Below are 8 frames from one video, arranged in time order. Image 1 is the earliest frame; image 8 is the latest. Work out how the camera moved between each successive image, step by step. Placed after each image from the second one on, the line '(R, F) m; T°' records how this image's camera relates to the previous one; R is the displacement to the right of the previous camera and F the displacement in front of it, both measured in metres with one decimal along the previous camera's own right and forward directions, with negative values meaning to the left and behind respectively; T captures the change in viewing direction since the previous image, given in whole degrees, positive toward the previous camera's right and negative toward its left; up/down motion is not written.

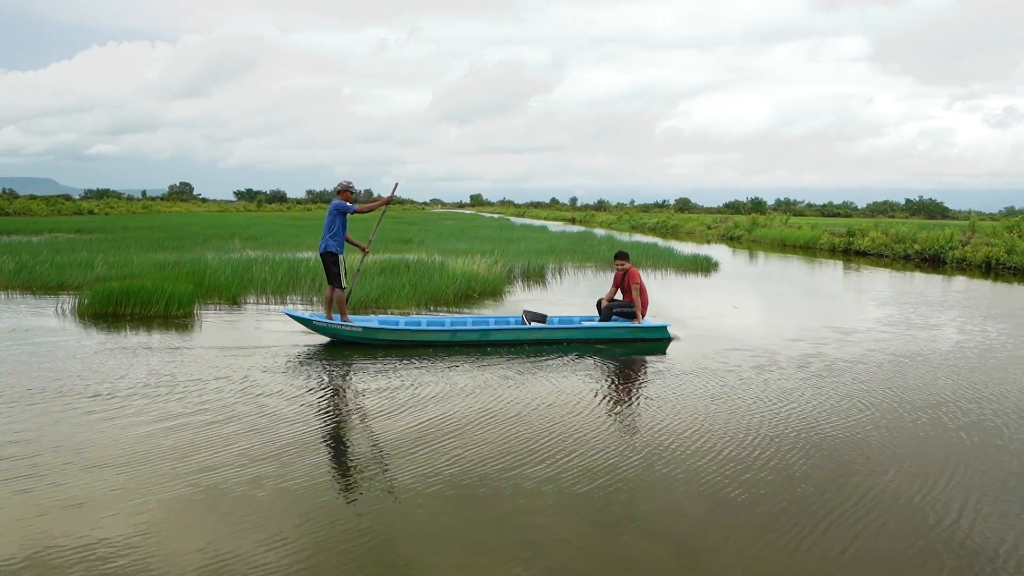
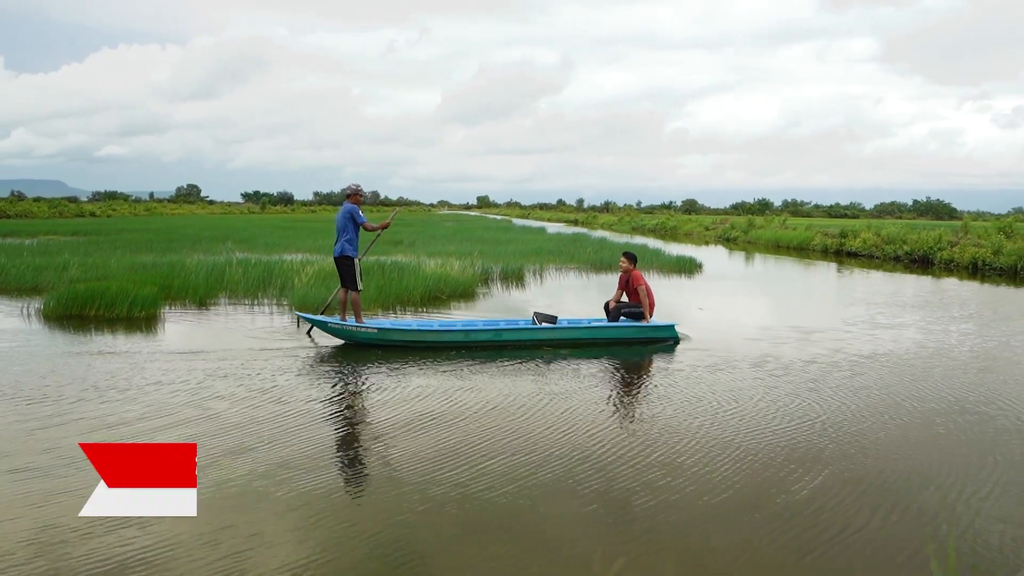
(+0.7, +0.1) m; -1°
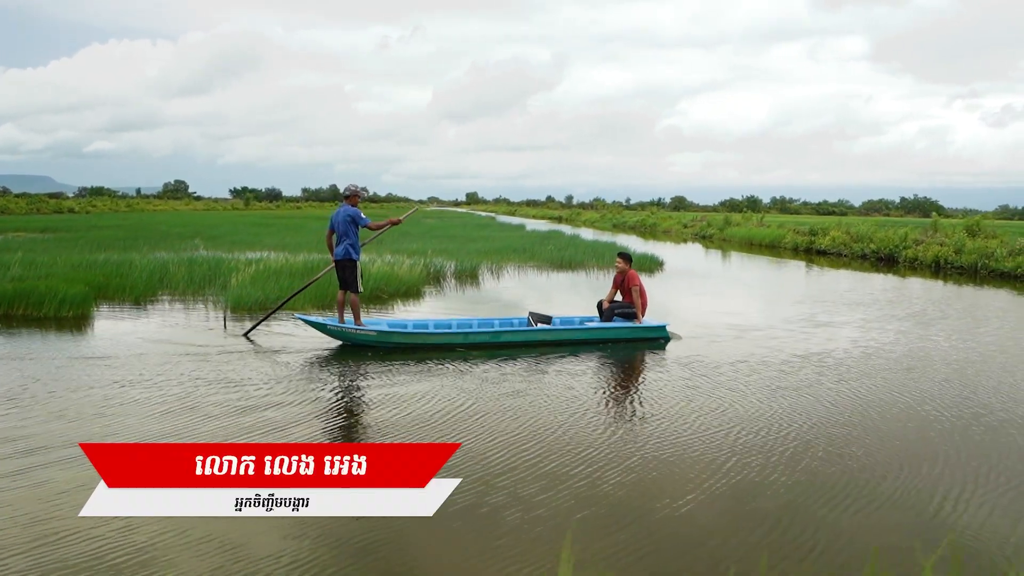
(+0.9, +0.2) m; +1°
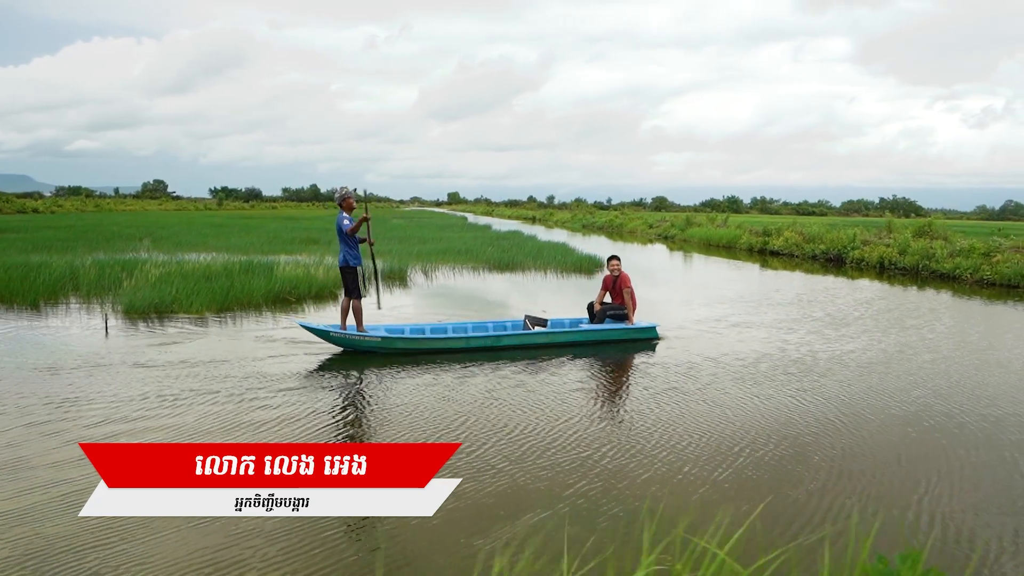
(+1.3, +0.4) m; +1°
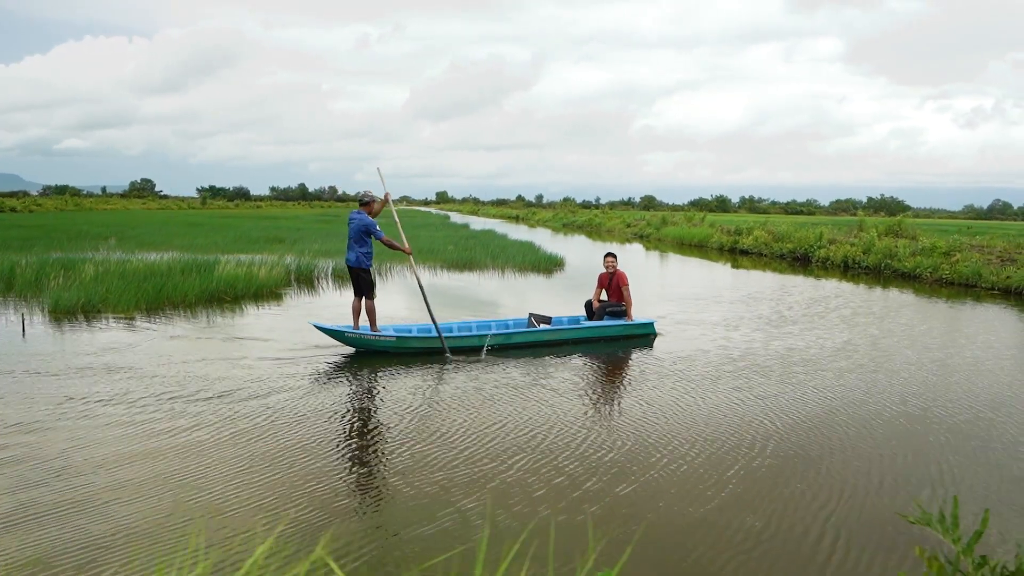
(+0.9, +0.2) m; +1°
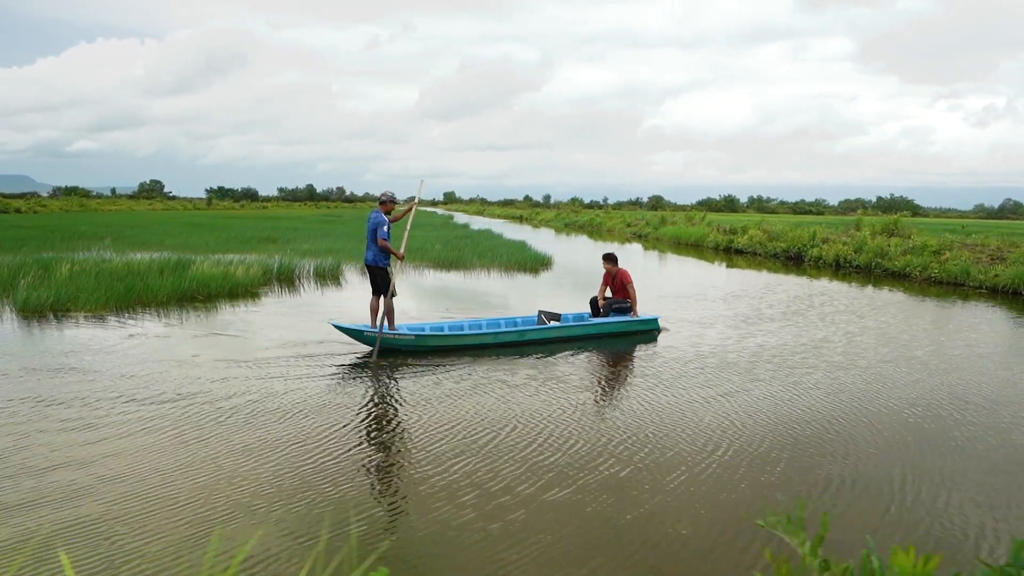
(+0.6, +0.1) m; -1°
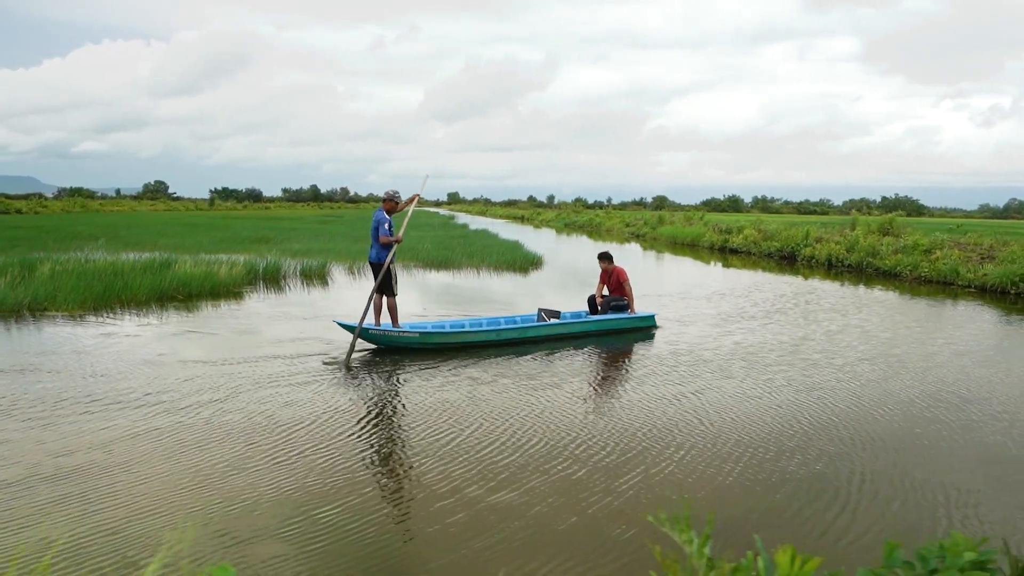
(+0.4, +0.1) m; 0°
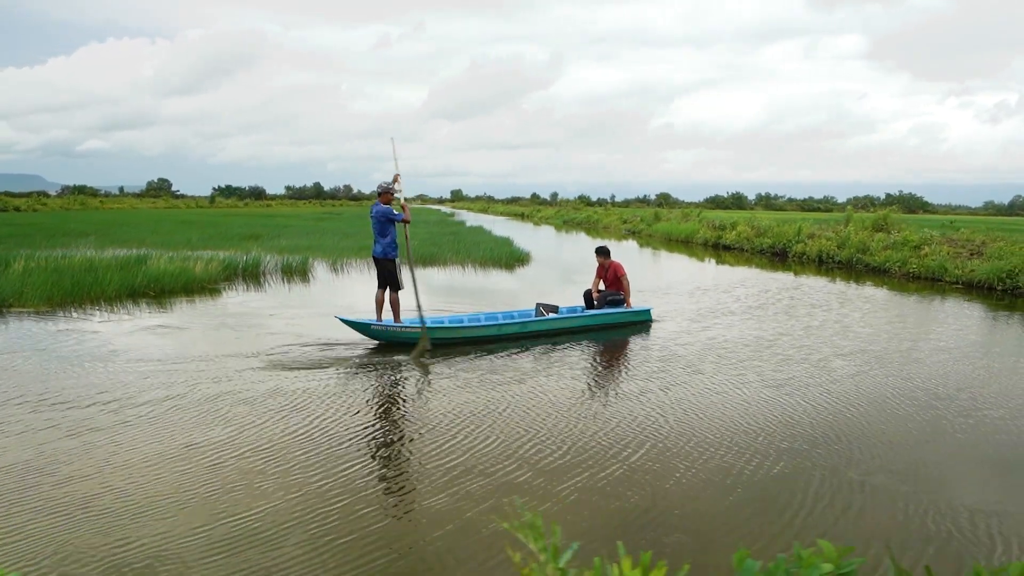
(+0.5, +0.2) m; 0°
